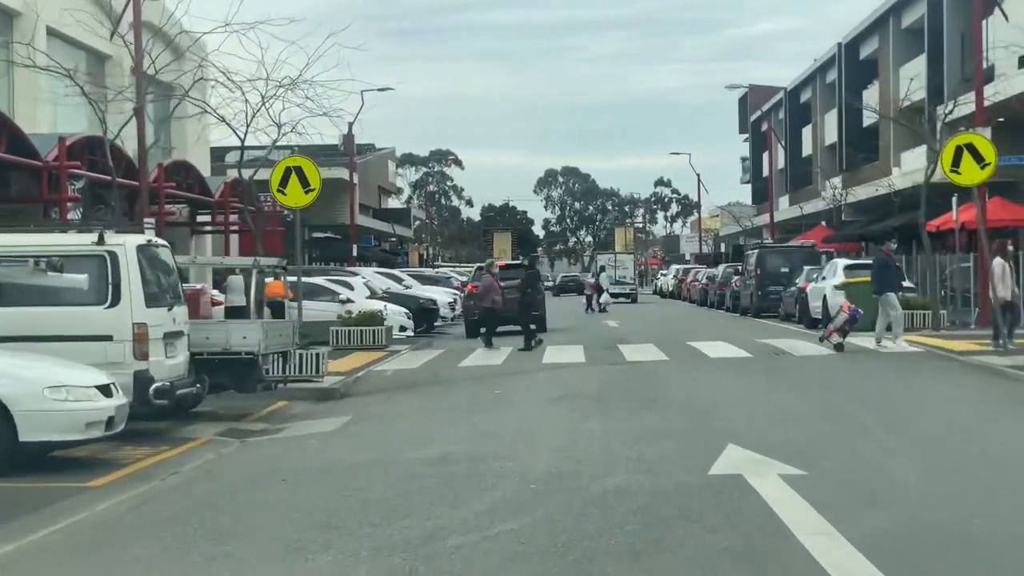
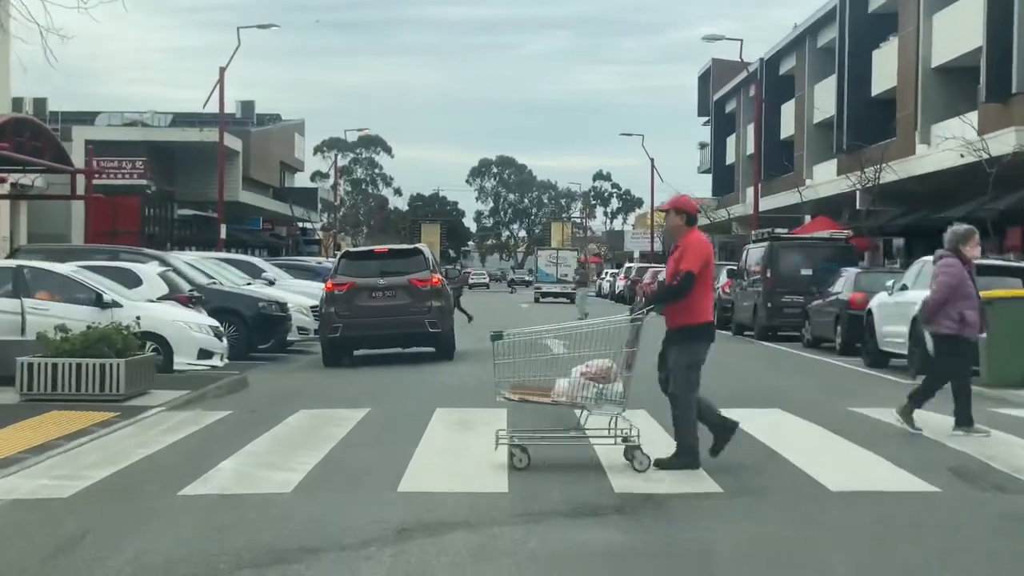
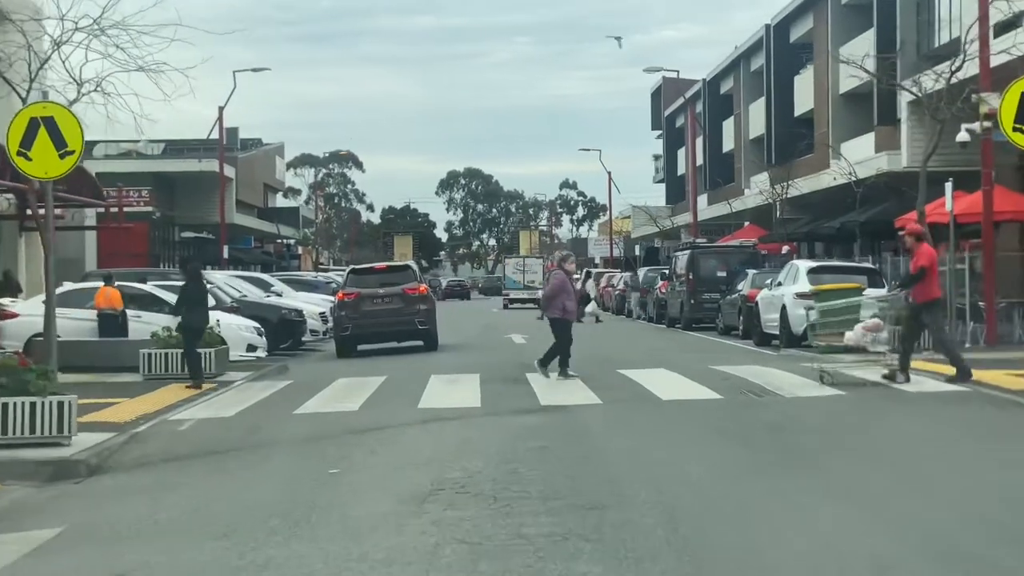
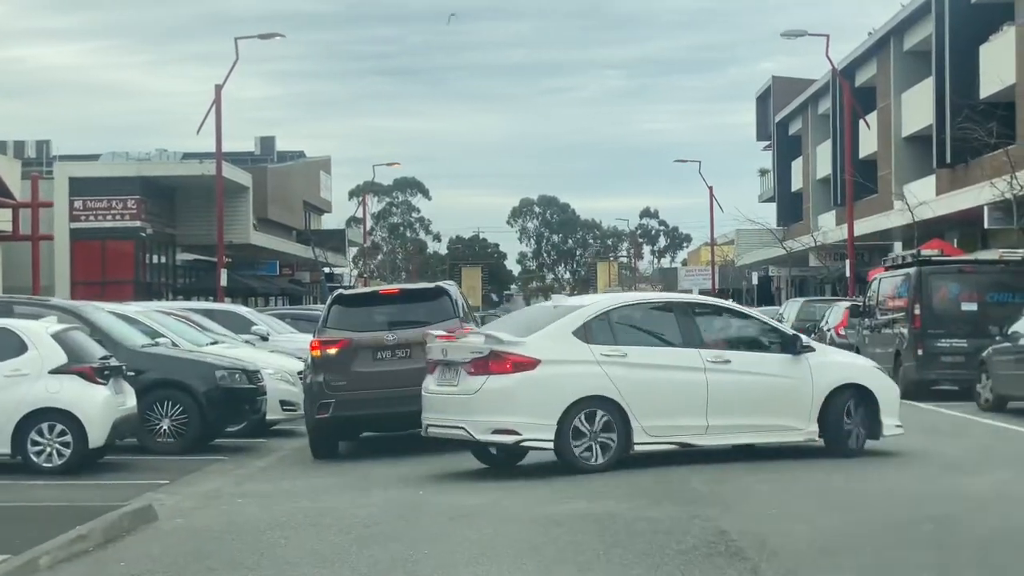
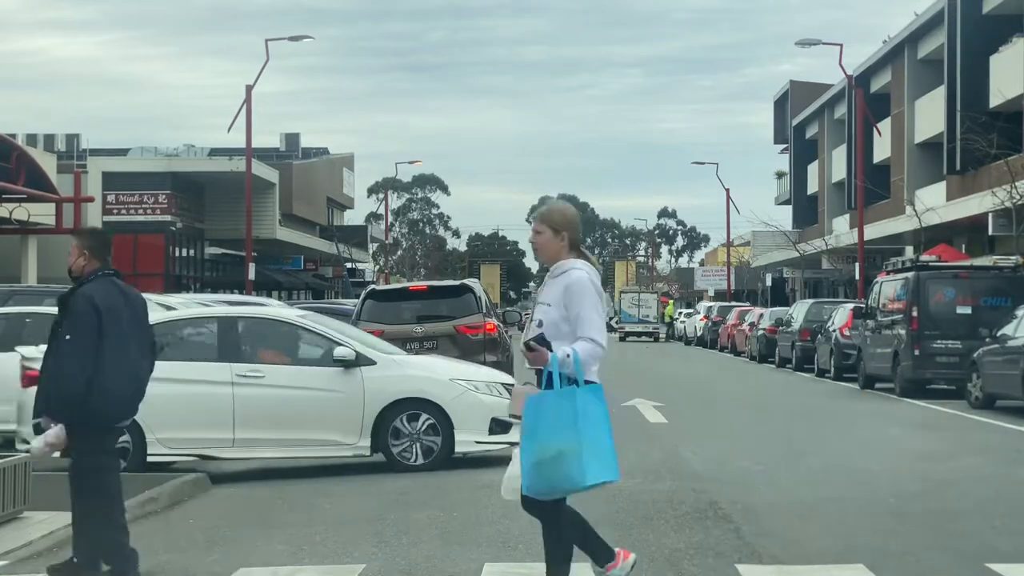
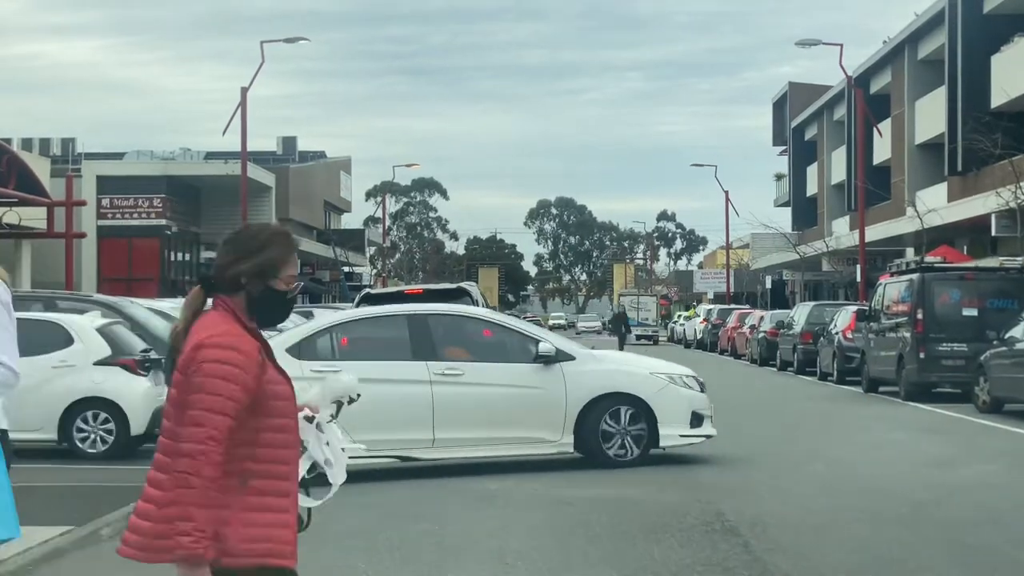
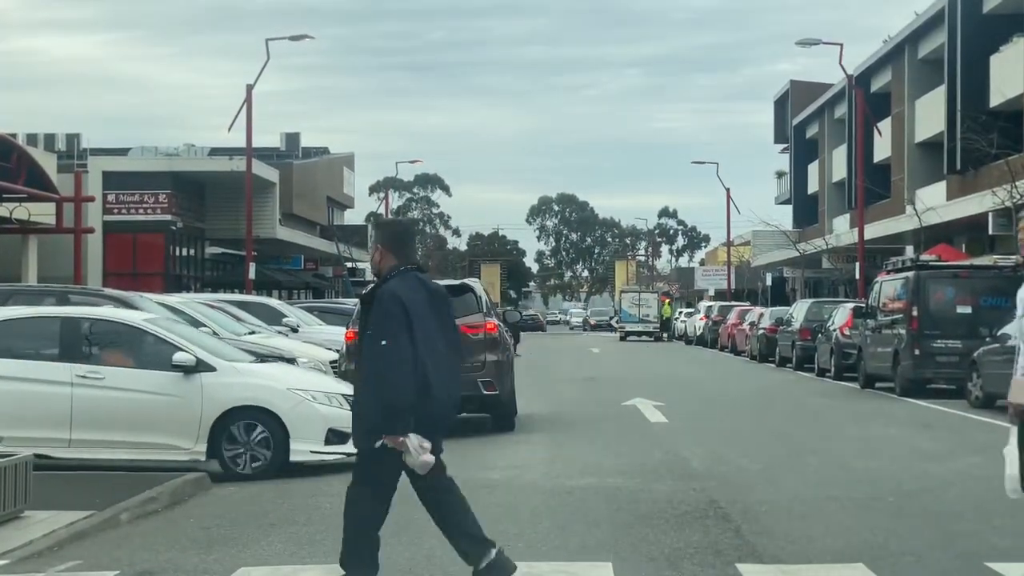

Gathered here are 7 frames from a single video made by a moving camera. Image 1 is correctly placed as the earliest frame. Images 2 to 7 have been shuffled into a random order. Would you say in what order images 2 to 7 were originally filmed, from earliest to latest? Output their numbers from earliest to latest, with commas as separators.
3, 2, 7, 5, 6, 4
